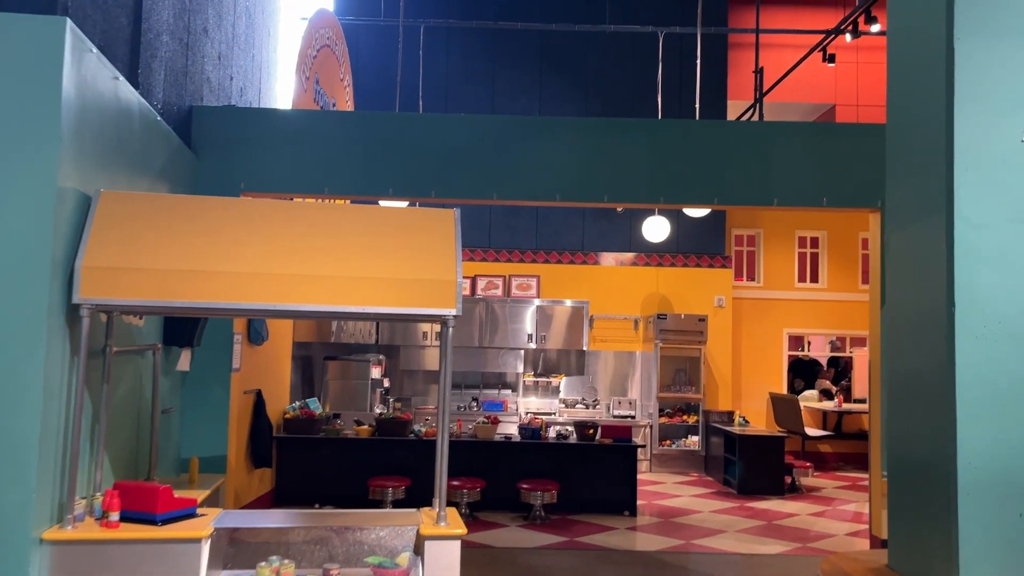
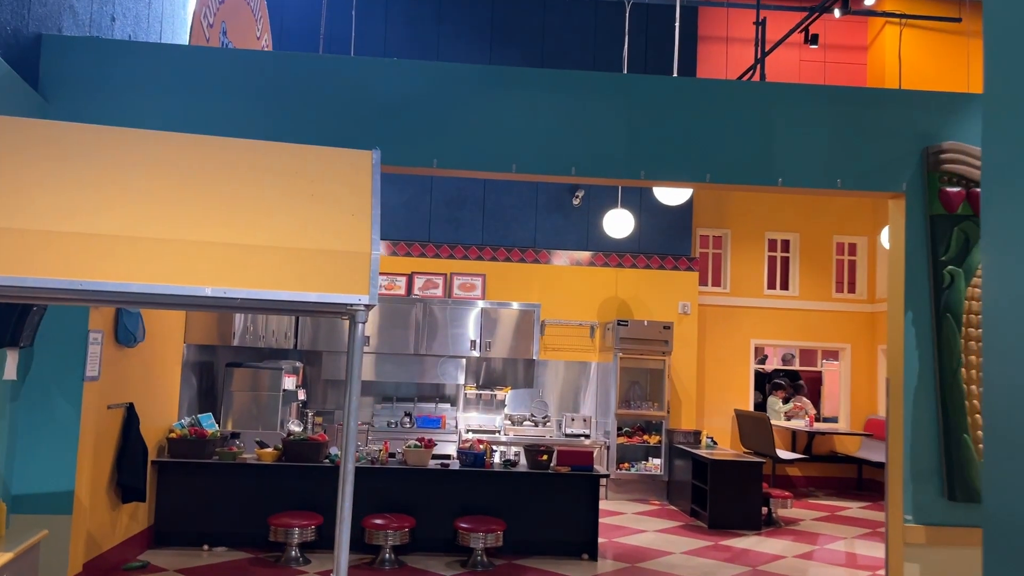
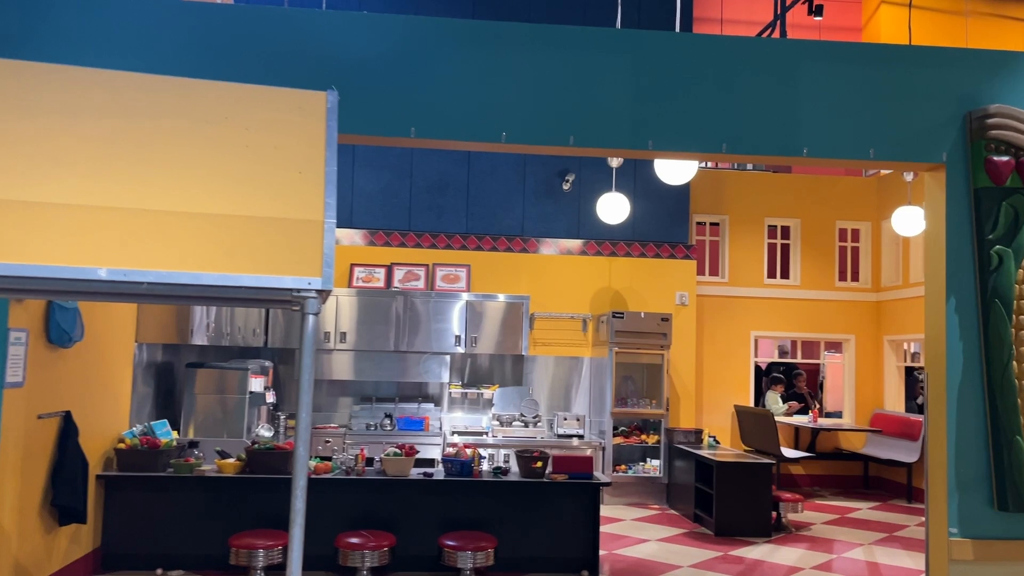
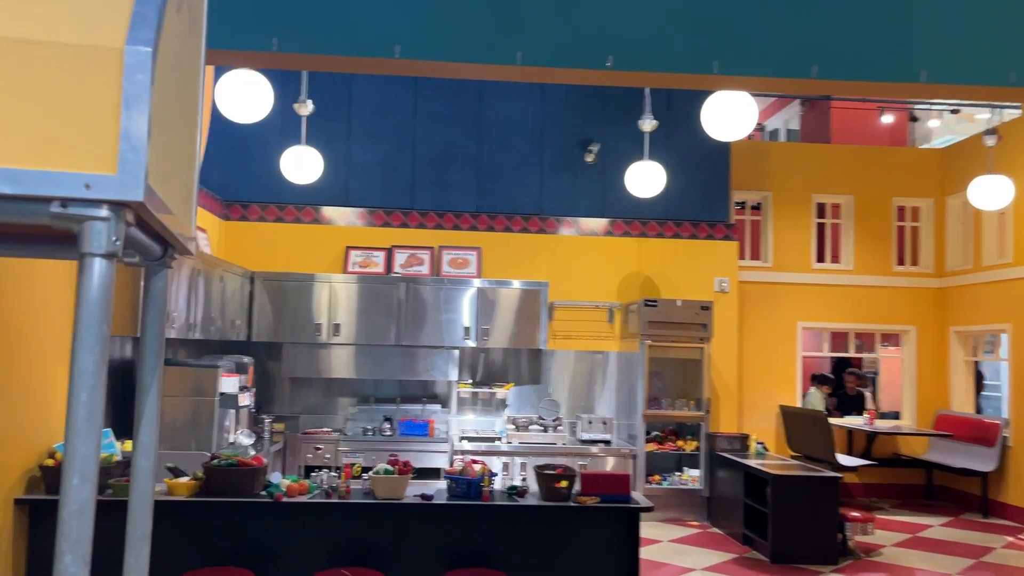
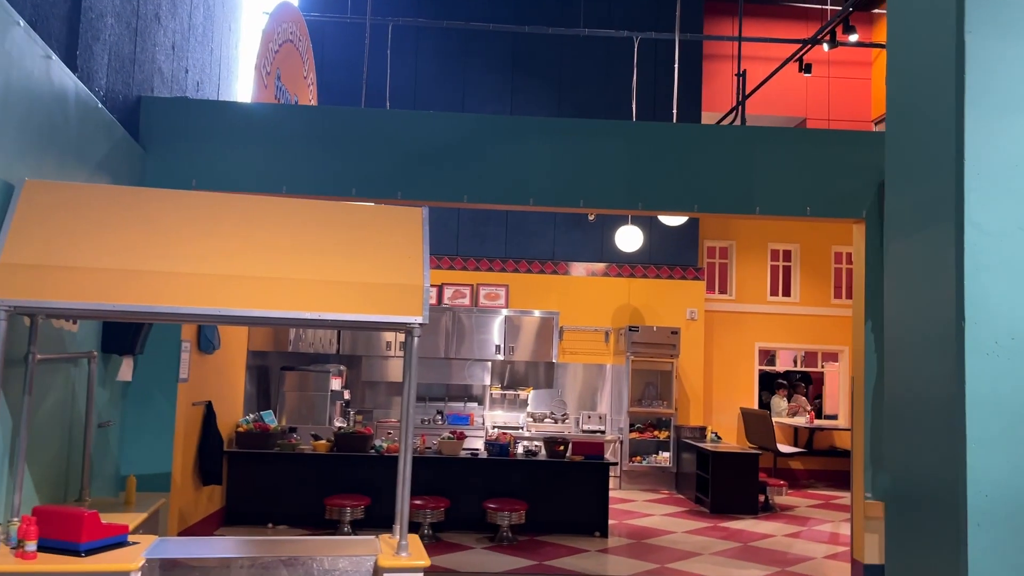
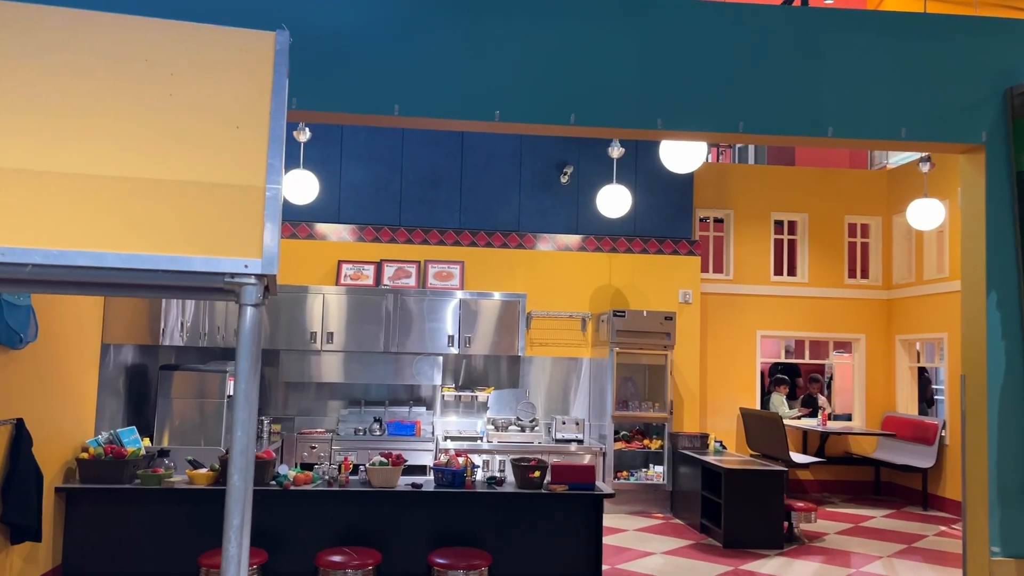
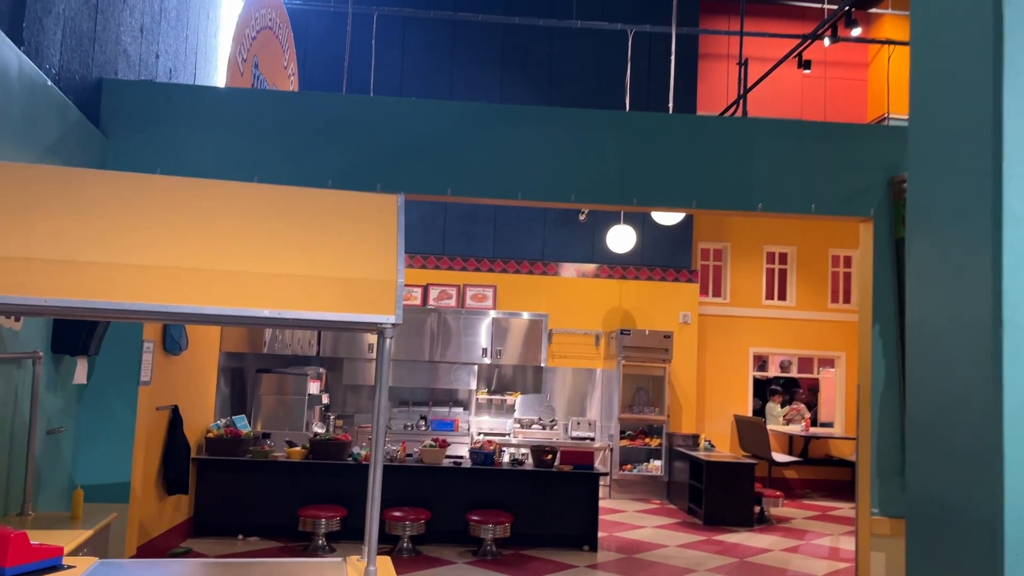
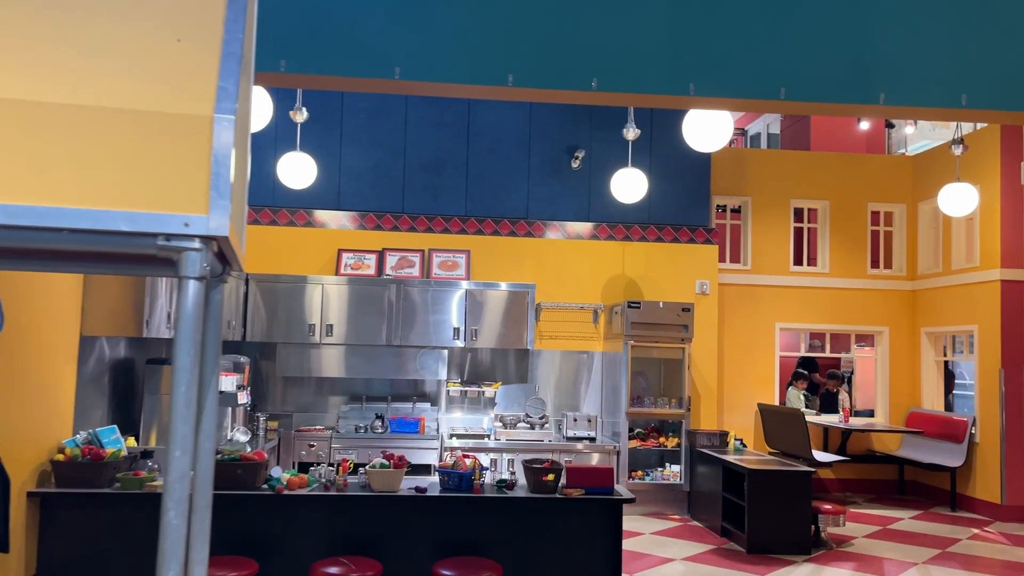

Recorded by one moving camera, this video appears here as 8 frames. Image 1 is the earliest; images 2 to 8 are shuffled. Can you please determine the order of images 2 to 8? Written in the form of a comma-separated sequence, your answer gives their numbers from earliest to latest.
5, 7, 2, 3, 6, 8, 4
